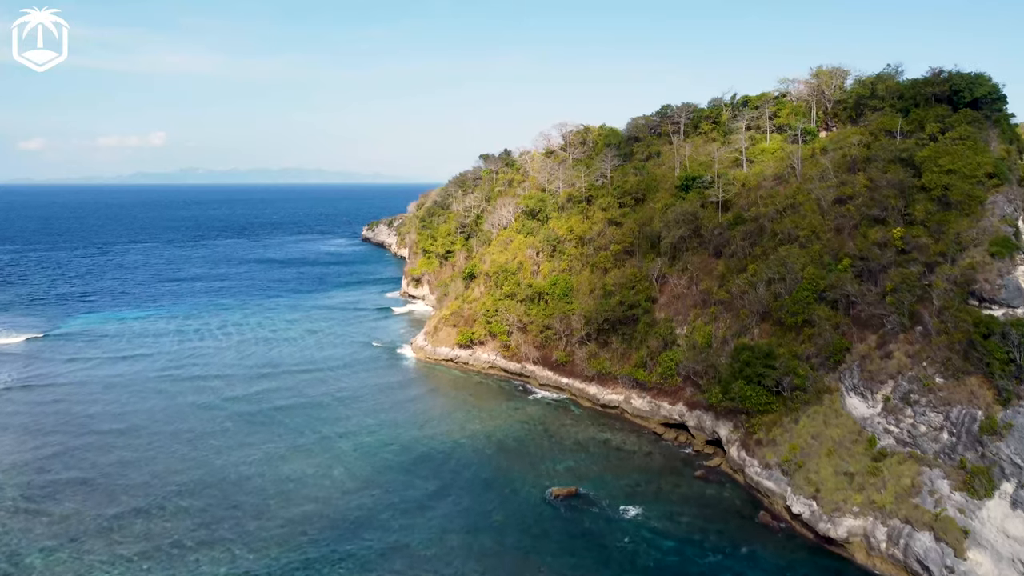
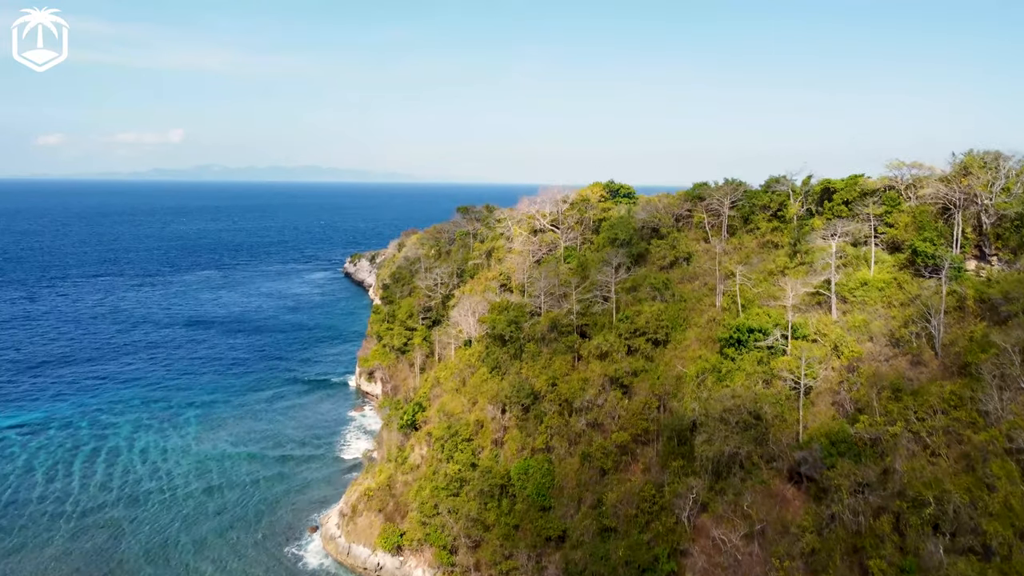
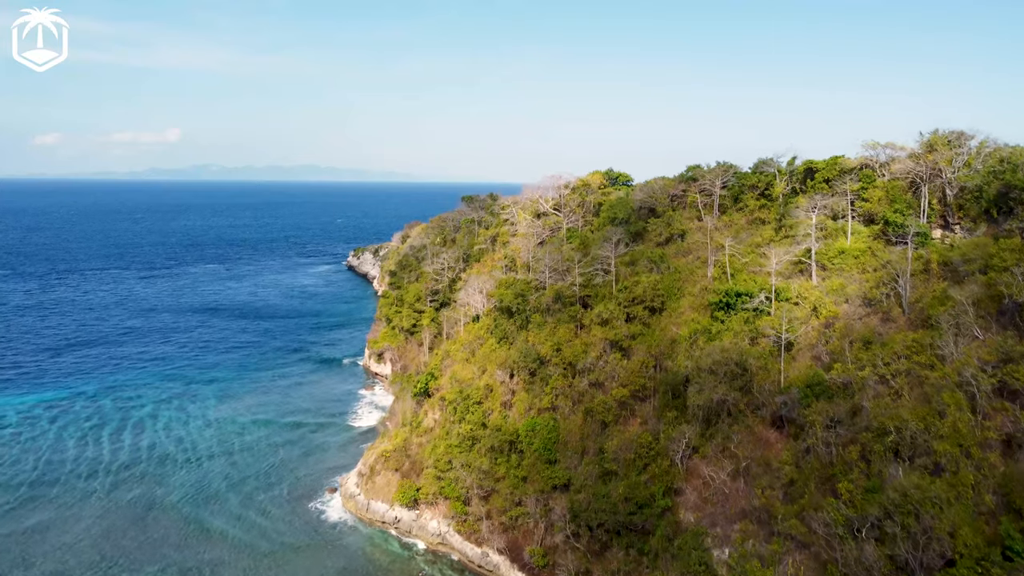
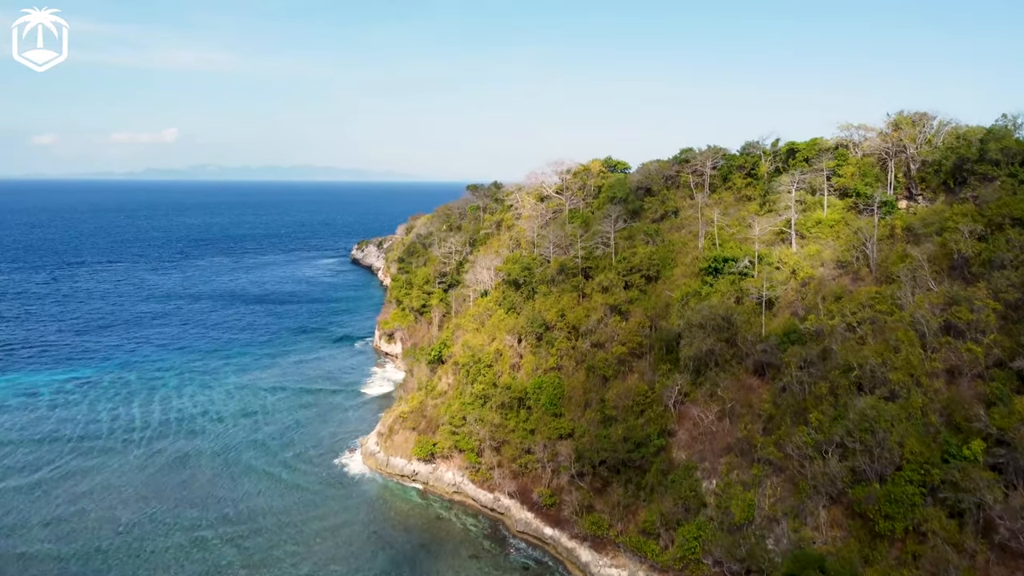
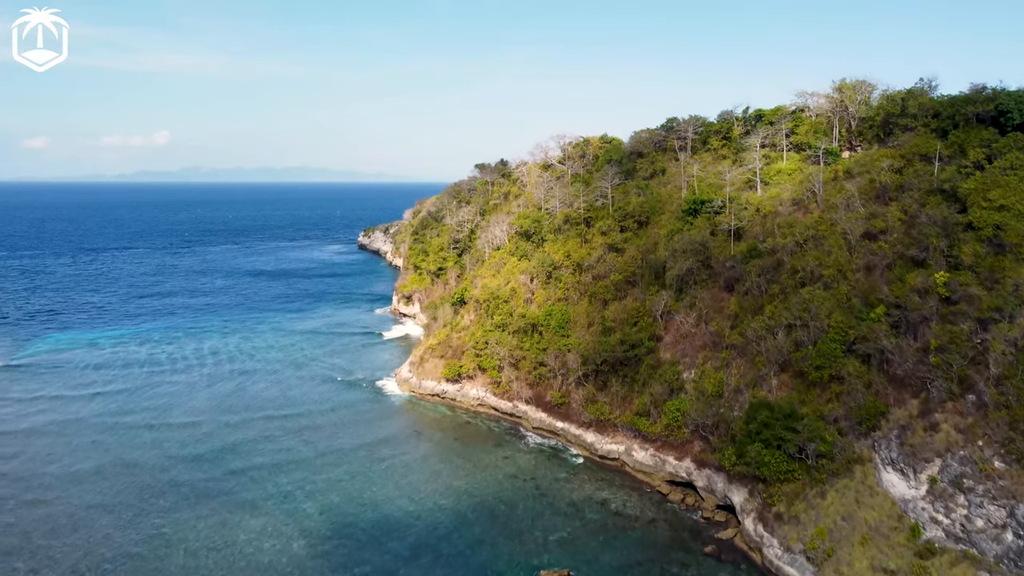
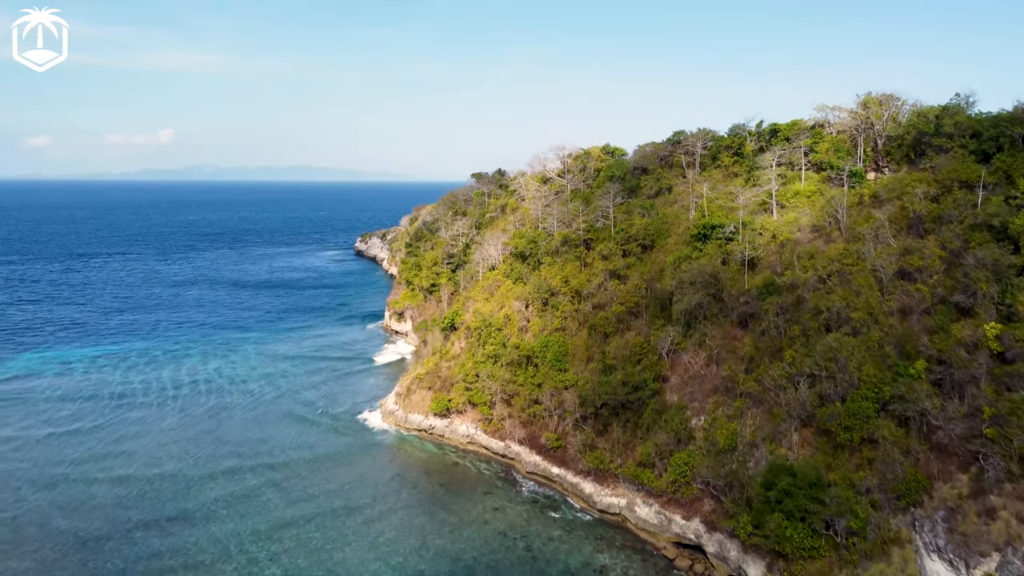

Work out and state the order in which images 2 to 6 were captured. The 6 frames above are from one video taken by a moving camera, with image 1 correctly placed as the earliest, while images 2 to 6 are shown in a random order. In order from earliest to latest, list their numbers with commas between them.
5, 6, 4, 3, 2
